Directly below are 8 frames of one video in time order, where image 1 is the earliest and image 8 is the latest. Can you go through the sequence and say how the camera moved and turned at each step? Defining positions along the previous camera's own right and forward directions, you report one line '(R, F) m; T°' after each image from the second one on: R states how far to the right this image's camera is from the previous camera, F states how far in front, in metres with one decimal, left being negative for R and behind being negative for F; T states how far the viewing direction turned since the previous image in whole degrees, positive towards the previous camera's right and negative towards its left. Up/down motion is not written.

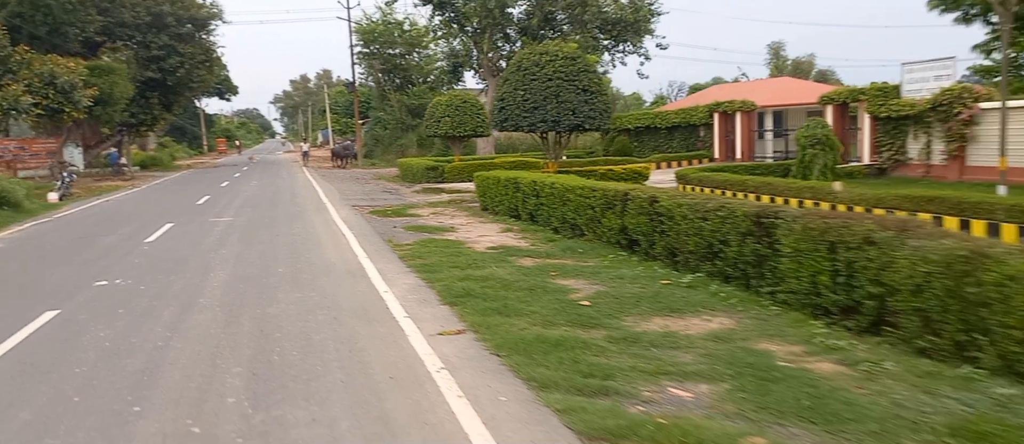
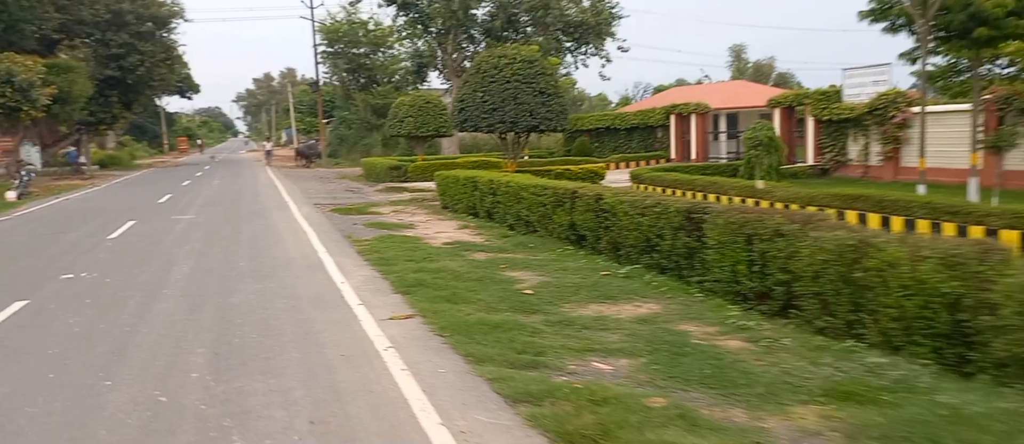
(+0.2, -0.5) m; +3°
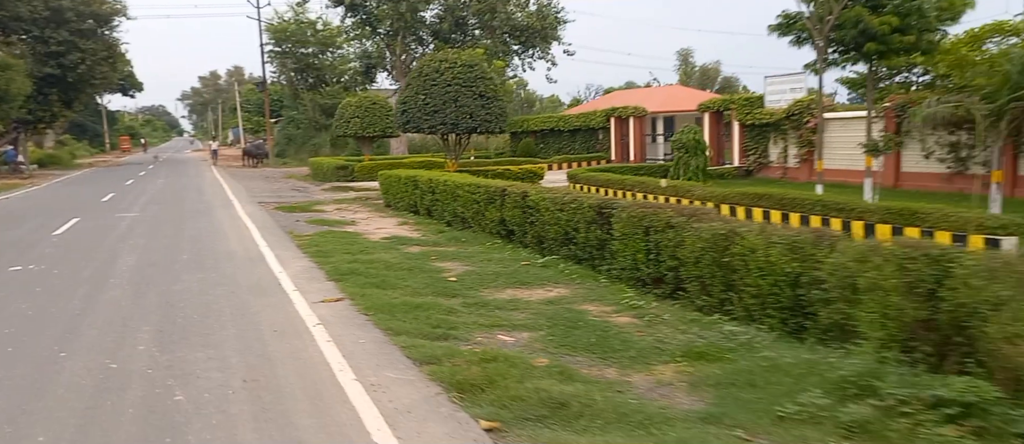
(+0.3, -0.8) m; +4°
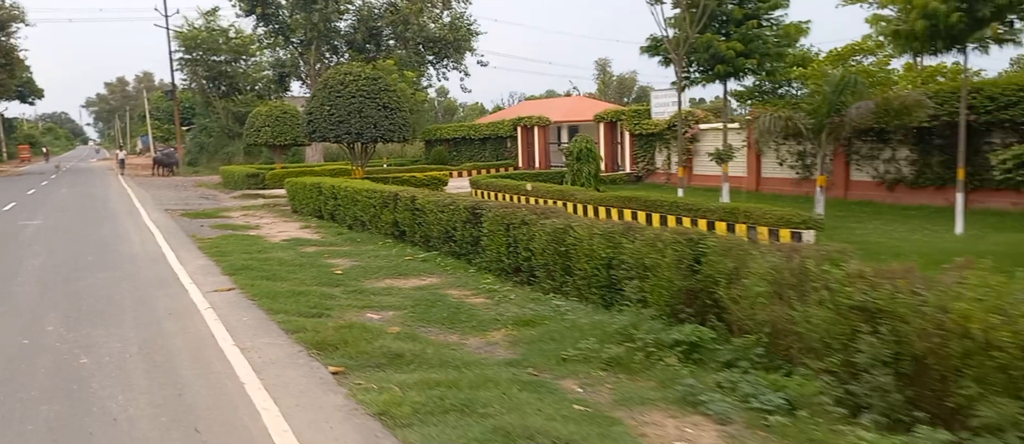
(+0.6, -1.3) m; +6°
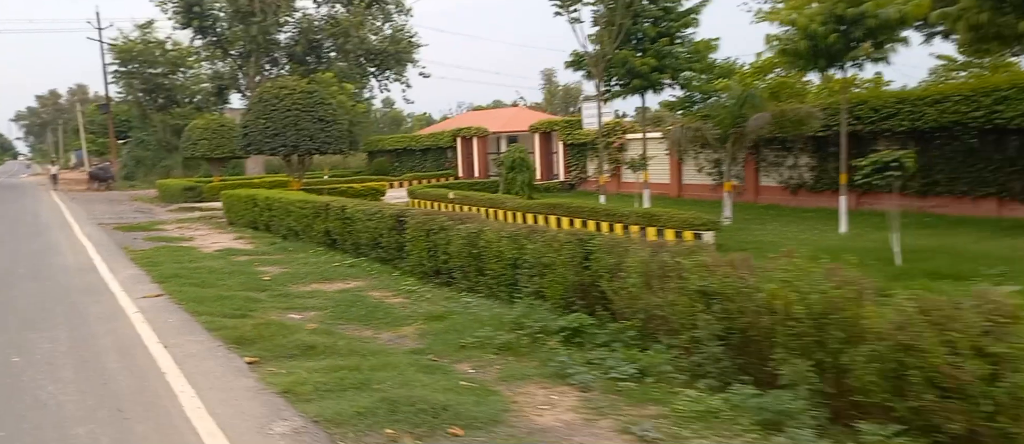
(+0.4, -0.7) m; +4°
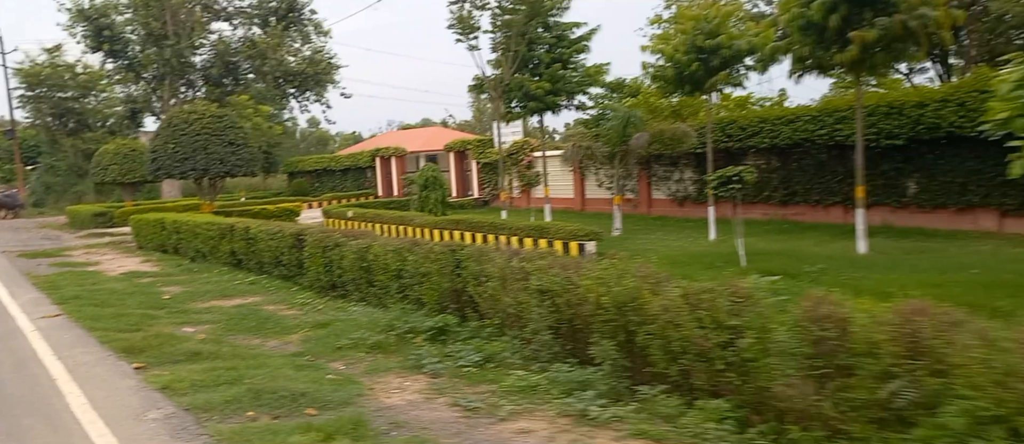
(+0.7, -0.9) m; +5°
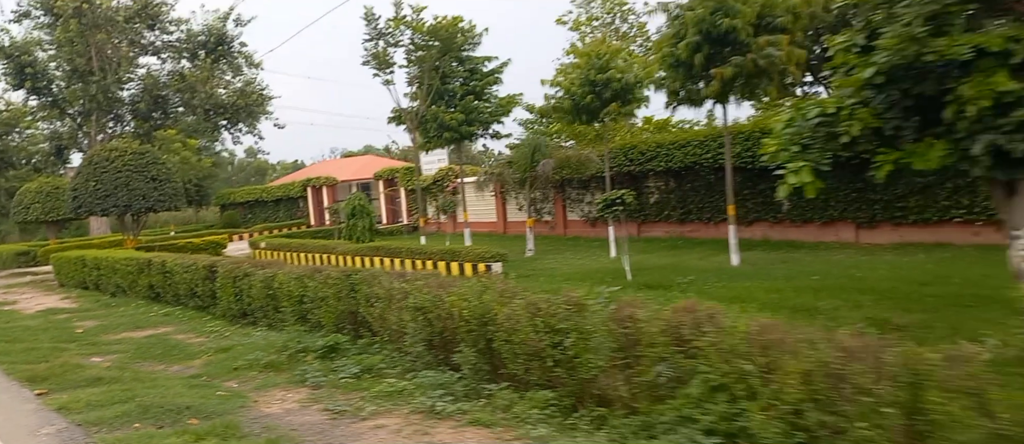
(+0.8, -0.9) m; +4°
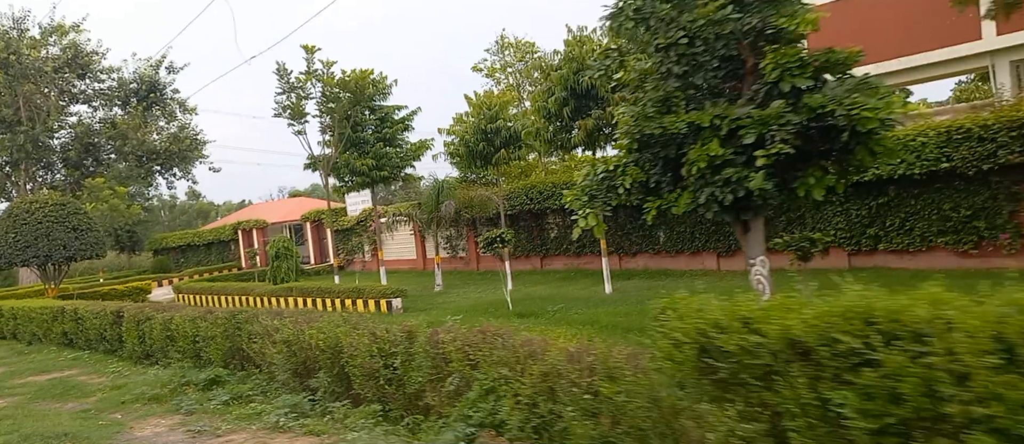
(+1.2, -1.2) m; +4°
